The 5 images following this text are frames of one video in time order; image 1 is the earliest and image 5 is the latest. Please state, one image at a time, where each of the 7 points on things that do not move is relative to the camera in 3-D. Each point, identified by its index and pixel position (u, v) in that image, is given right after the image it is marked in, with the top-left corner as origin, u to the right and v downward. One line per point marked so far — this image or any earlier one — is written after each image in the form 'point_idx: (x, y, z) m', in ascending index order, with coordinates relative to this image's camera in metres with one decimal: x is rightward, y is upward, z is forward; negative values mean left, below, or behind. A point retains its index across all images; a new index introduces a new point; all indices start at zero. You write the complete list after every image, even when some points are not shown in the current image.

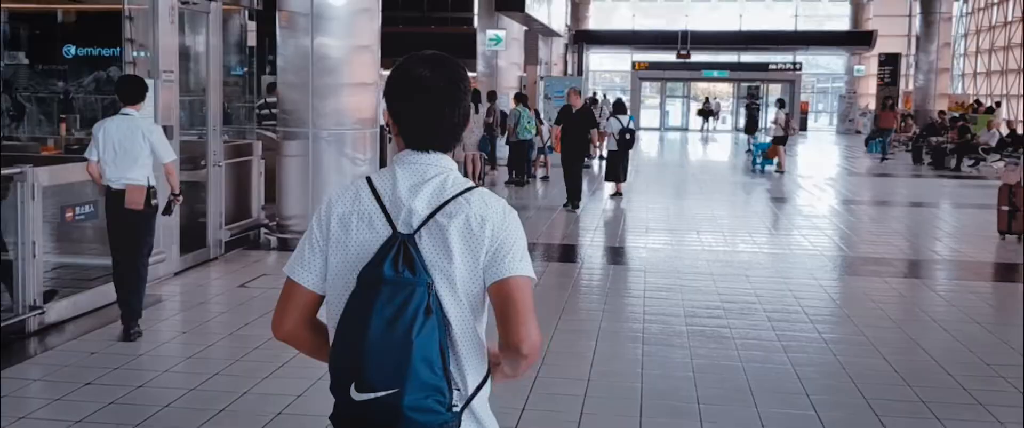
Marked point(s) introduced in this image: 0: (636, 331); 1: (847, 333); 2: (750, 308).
0: (+0.8, -0.7, +6.3) m
1: (+2.1, -0.7, +6.4) m
2: (+1.6, -0.6, +7.0) m
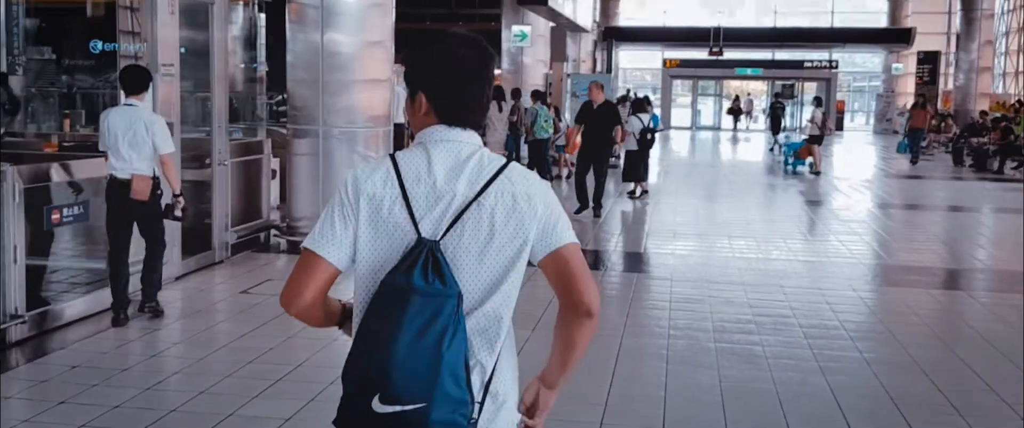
0: (+0.8, -0.8, +5.8) m
1: (+2.2, -0.8, +5.9) m
2: (+1.7, -0.7, +6.5) m
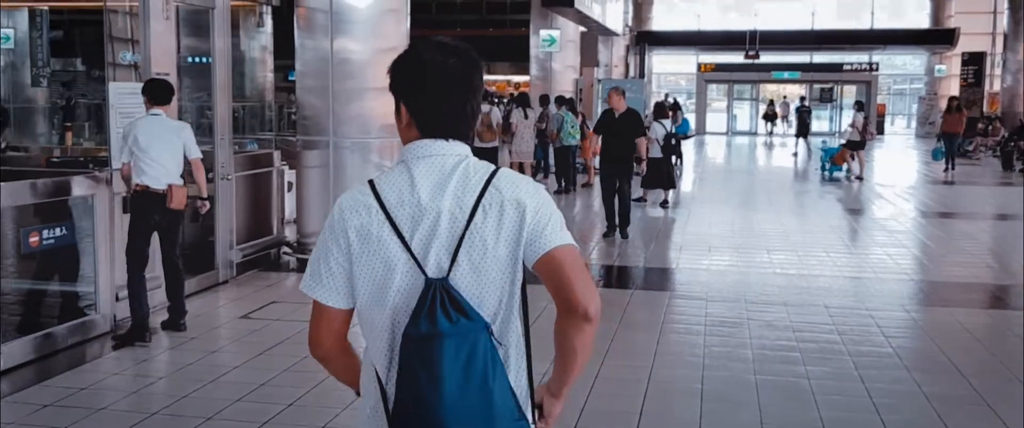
0: (+0.9, -0.9, +5.2) m
1: (+2.3, -0.9, +5.3) m
2: (+1.9, -0.8, +5.9) m
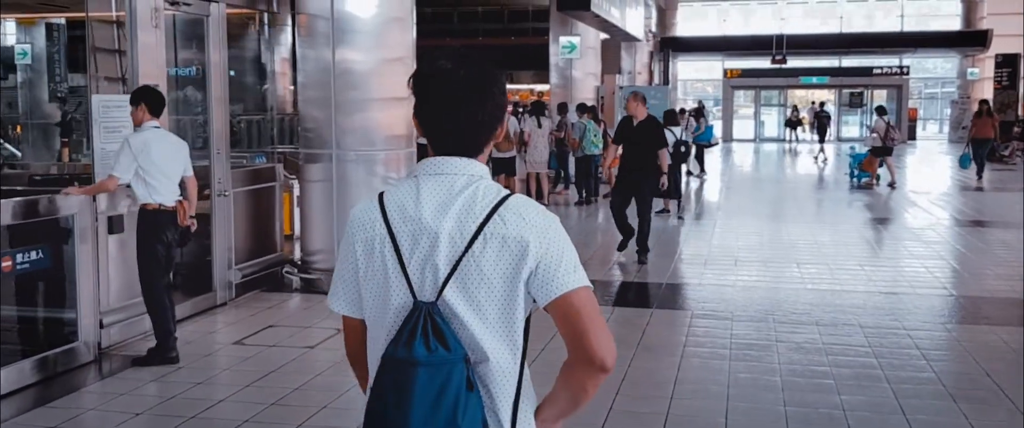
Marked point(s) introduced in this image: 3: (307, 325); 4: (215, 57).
0: (+1.0, -0.9, +4.8) m
1: (+2.3, -0.9, +4.8) m
2: (+1.9, -0.9, +5.5) m
3: (-1.4, -0.7, +6.8) m
4: (-2.1, +1.1, +7.1) m
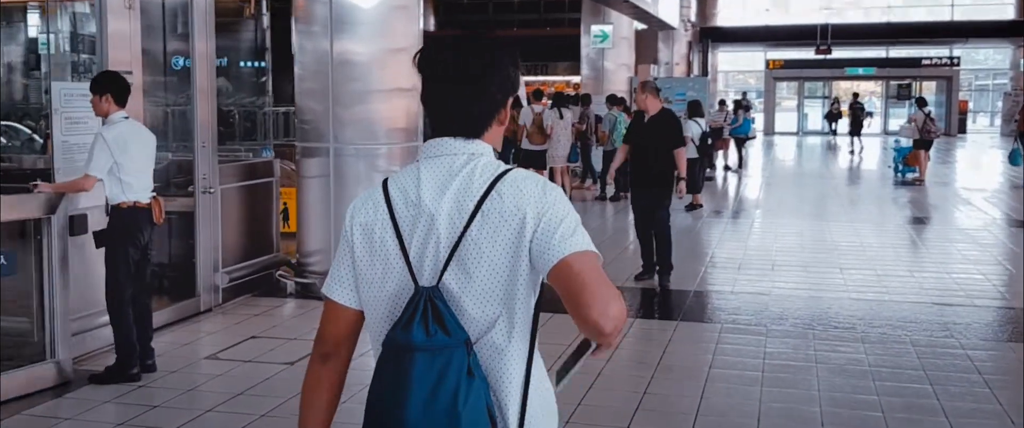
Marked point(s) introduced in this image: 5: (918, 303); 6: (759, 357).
0: (+0.9, -1.0, +4.1) m
1: (+2.3, -1.0, +4.1) m
2: (+1.9, -0.9, +4.7) m
3: (-1.3, -0.7, +6.2) m
4: (-2.0, +1.1, +6.5) m
5: (+2.9, -0.6, +7.3) m
6: (+1.4, -0.8, +5.6) m
